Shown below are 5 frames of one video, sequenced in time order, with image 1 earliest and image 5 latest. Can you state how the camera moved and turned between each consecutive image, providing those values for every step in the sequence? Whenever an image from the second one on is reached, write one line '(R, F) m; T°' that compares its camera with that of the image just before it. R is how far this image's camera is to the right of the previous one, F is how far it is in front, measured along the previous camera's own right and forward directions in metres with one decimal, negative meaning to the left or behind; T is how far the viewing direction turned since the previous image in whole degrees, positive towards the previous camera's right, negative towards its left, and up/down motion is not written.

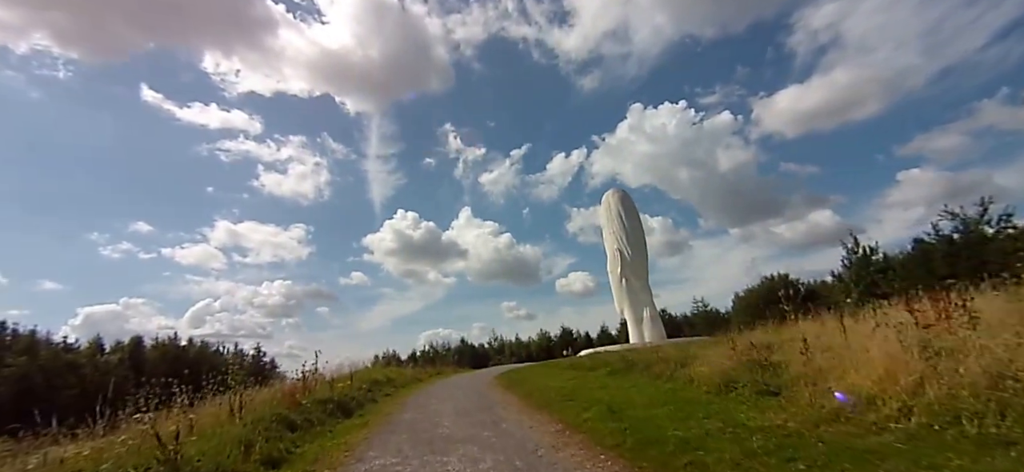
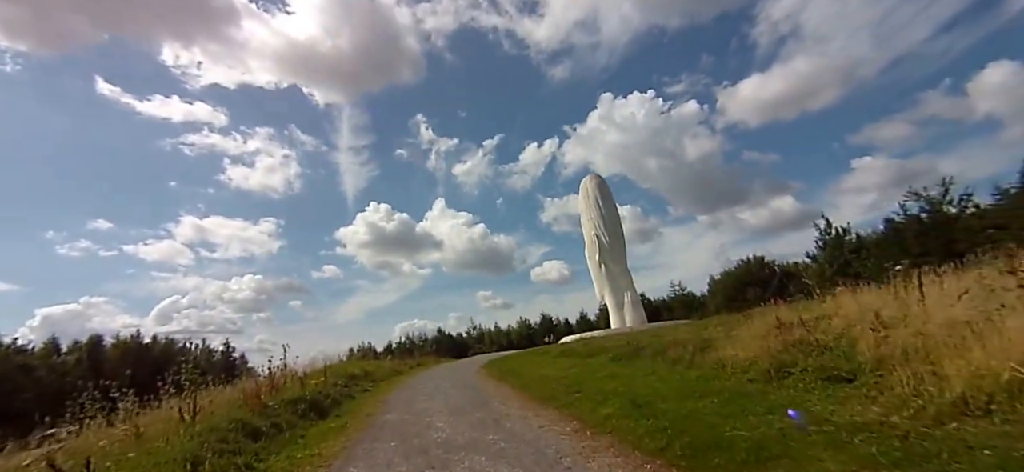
(-0.5, +1.5) m; +3°
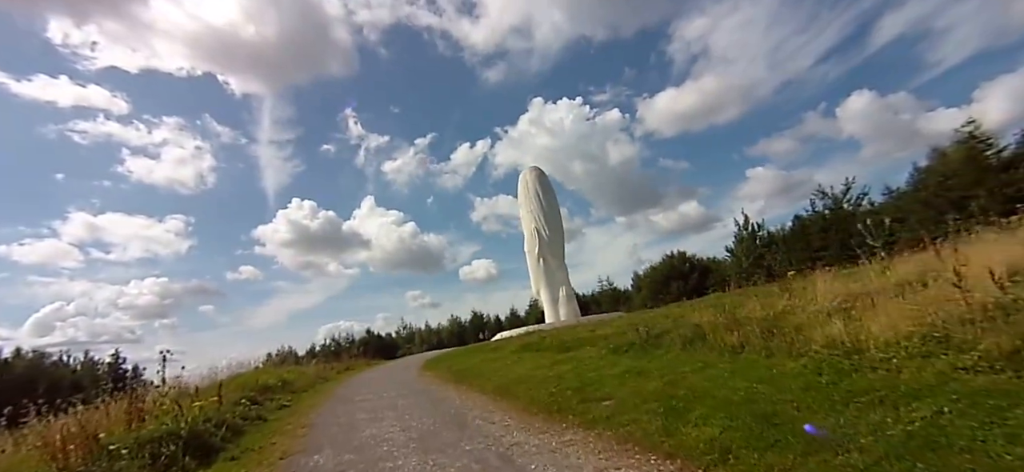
(-1.2, +3.8) m; +9°
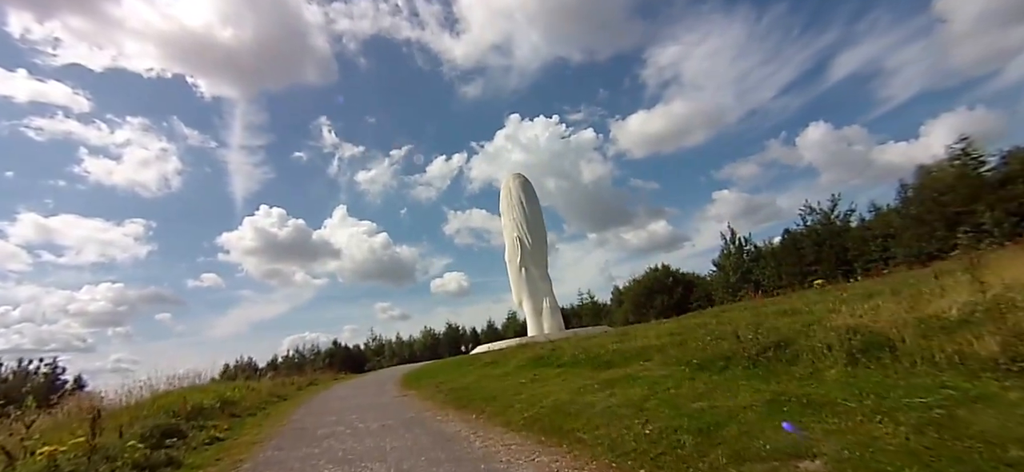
(-1.6, +4.3) m; +3°
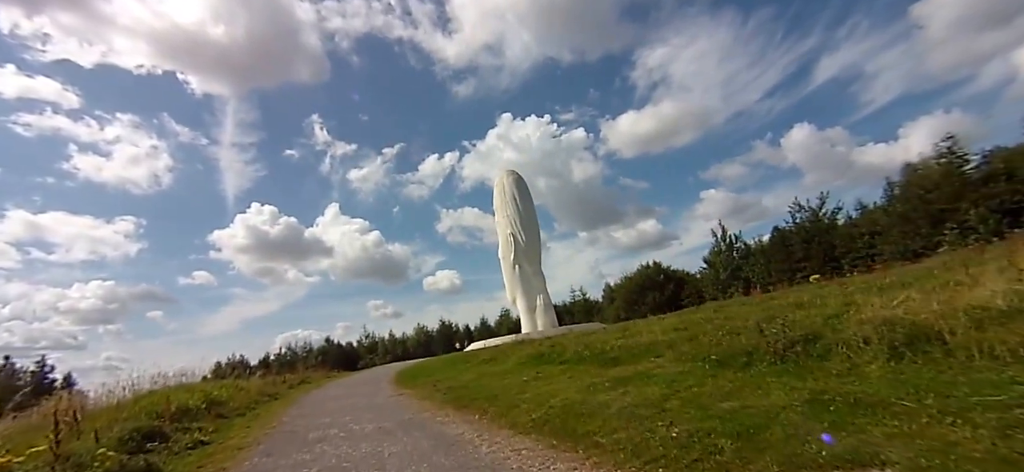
(-0.3, +0.7) m; +1°
